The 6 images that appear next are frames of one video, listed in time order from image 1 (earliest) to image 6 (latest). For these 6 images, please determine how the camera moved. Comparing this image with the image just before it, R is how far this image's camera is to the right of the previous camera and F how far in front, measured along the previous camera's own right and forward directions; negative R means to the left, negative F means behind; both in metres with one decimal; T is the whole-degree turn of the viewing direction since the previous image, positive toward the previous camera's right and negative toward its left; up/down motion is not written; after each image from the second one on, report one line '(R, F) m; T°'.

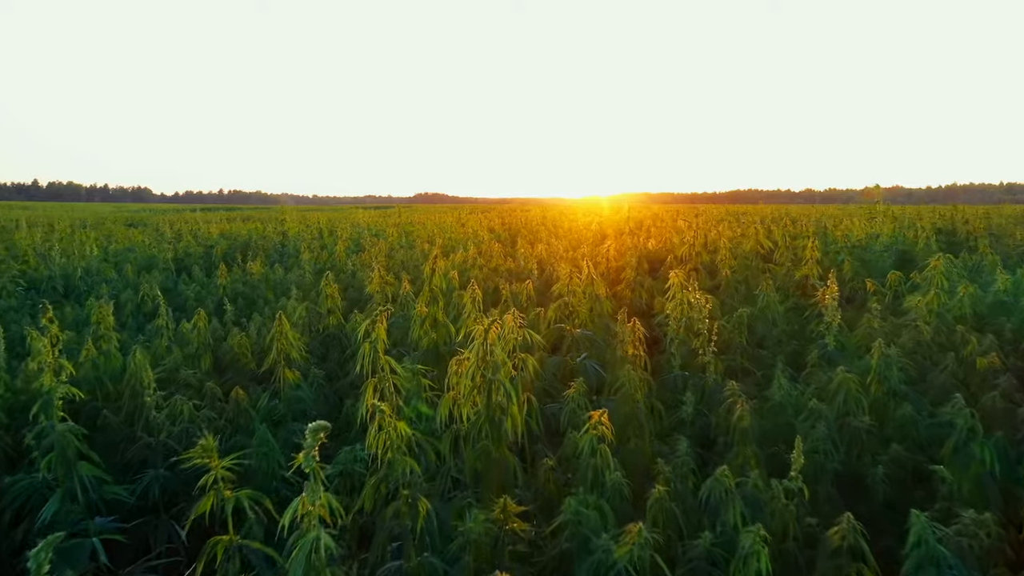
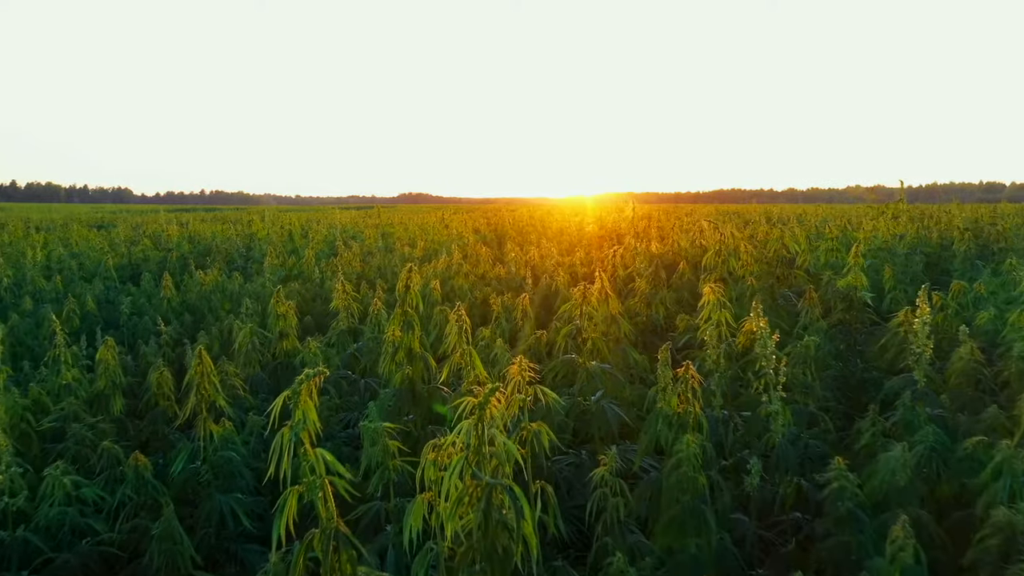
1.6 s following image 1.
(-0.1, +1.3) m; +1°
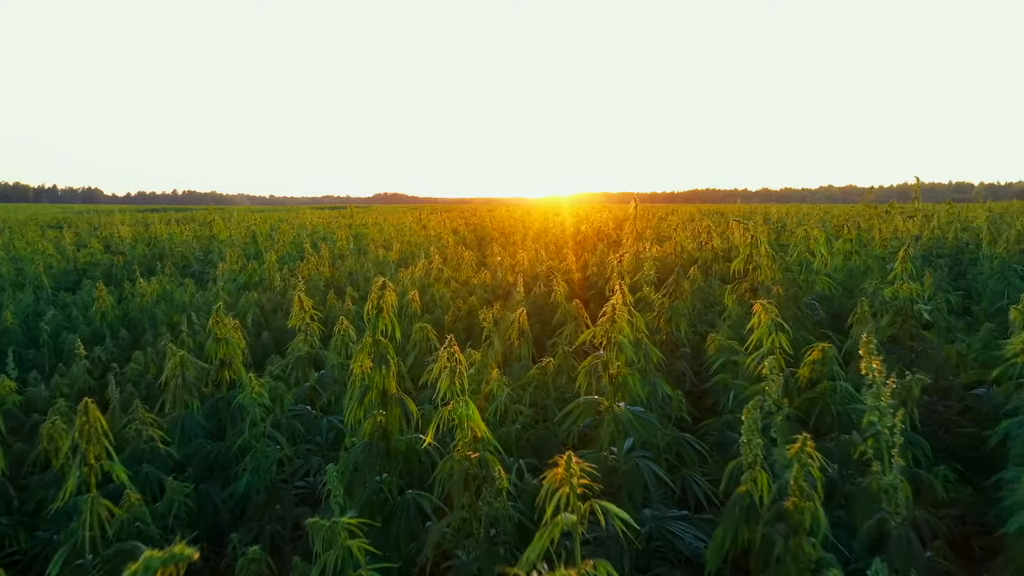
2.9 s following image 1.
(-0.1, +1.1) m; +2°
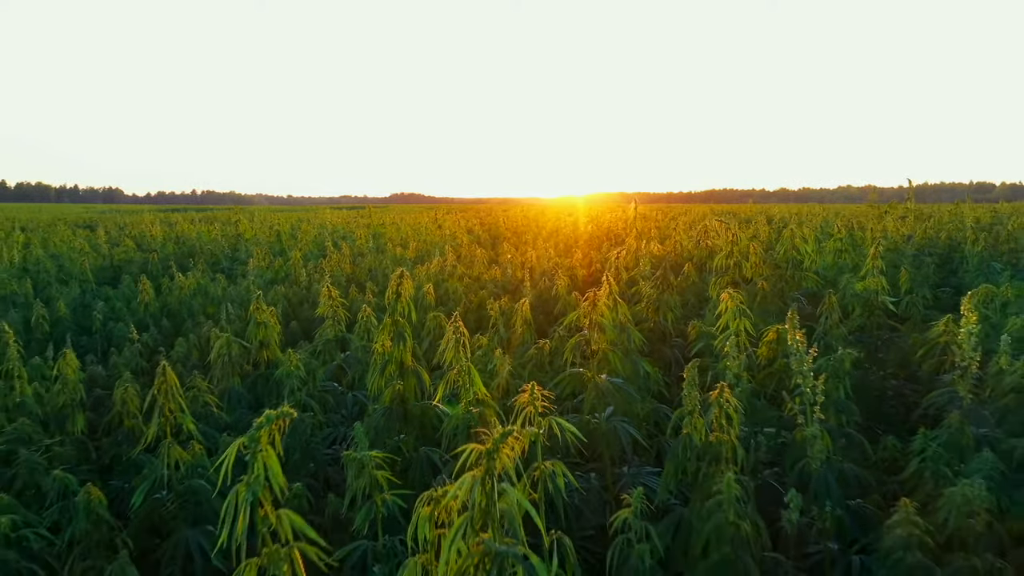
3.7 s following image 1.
(+0.1, -0.6) m; -1°
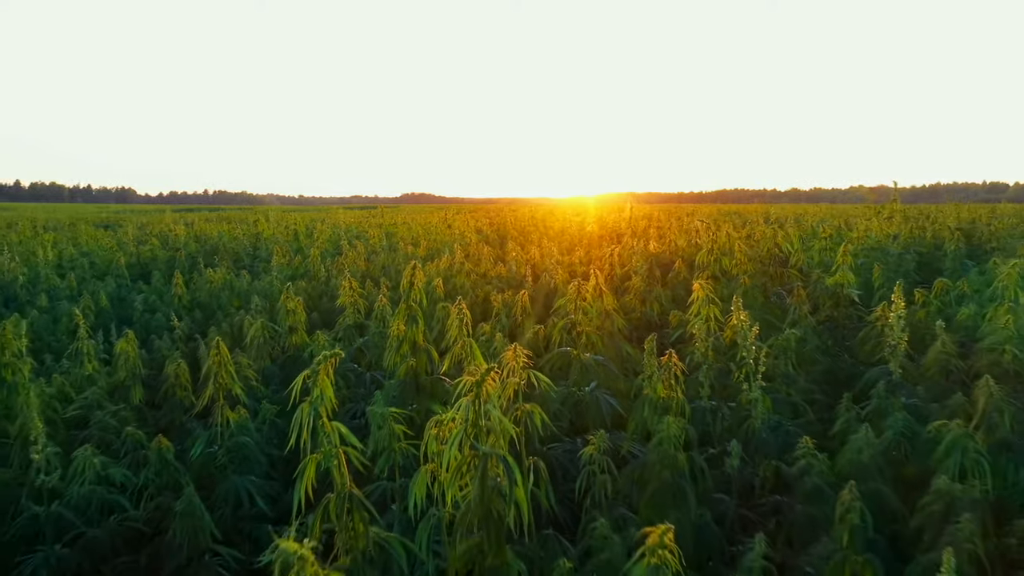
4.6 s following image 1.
(+0.1, -0.7) m; -1°
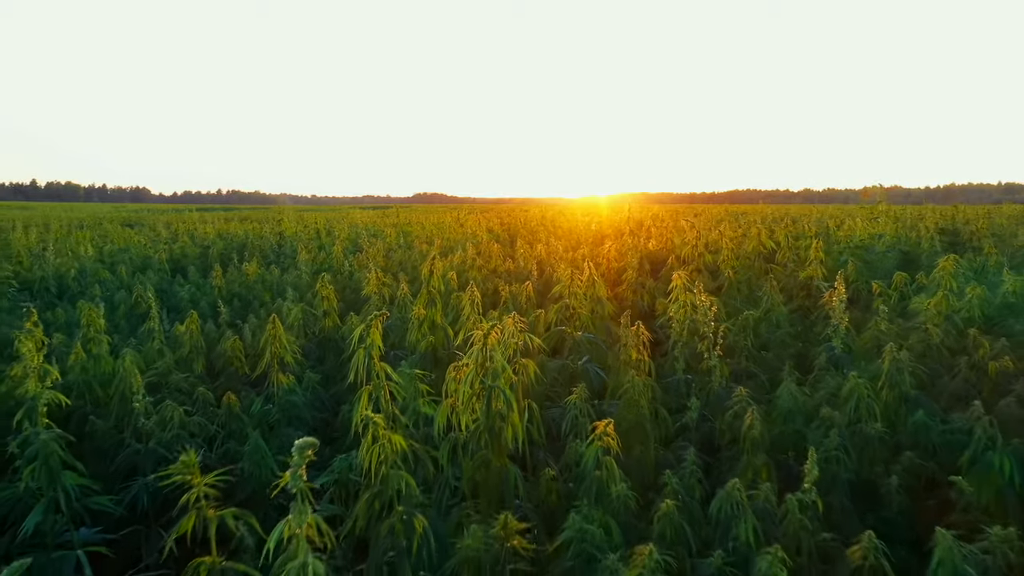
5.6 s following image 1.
(+0.1, -0.9) m; -1°
